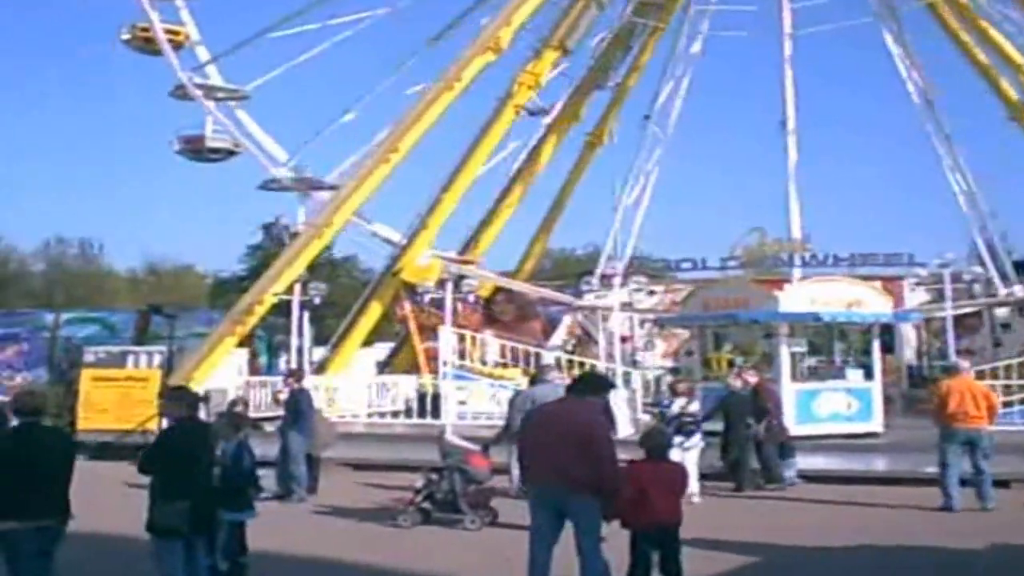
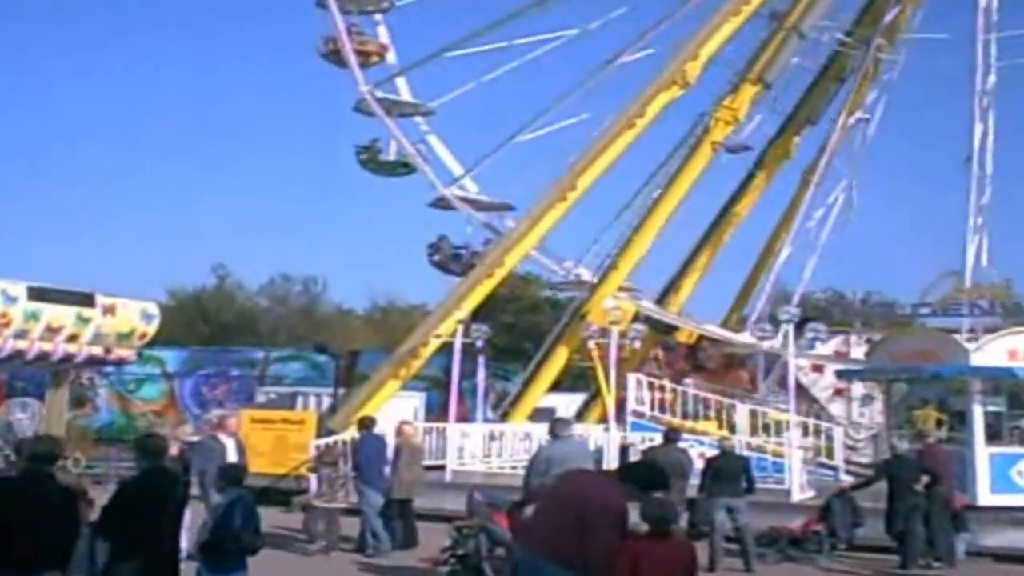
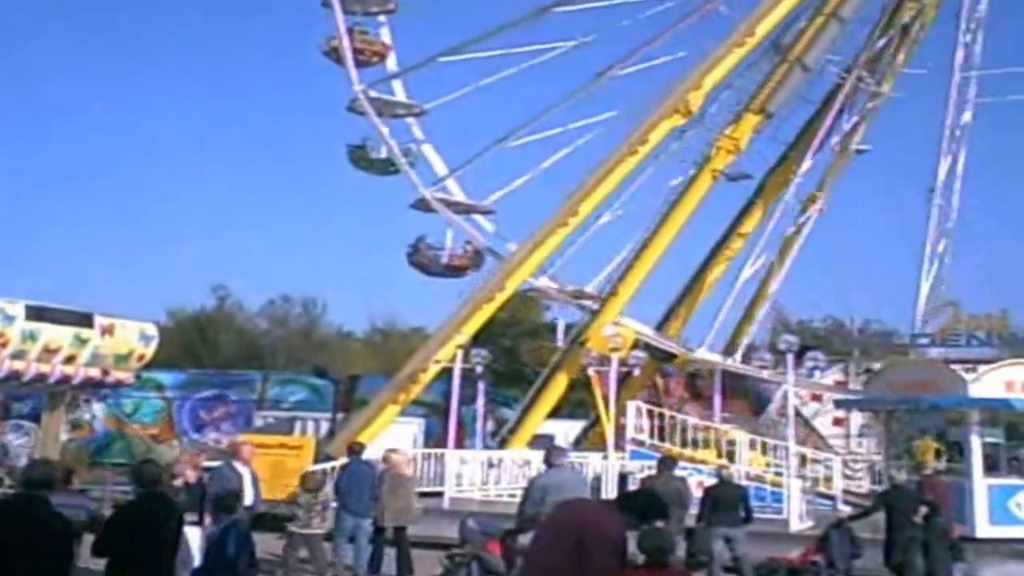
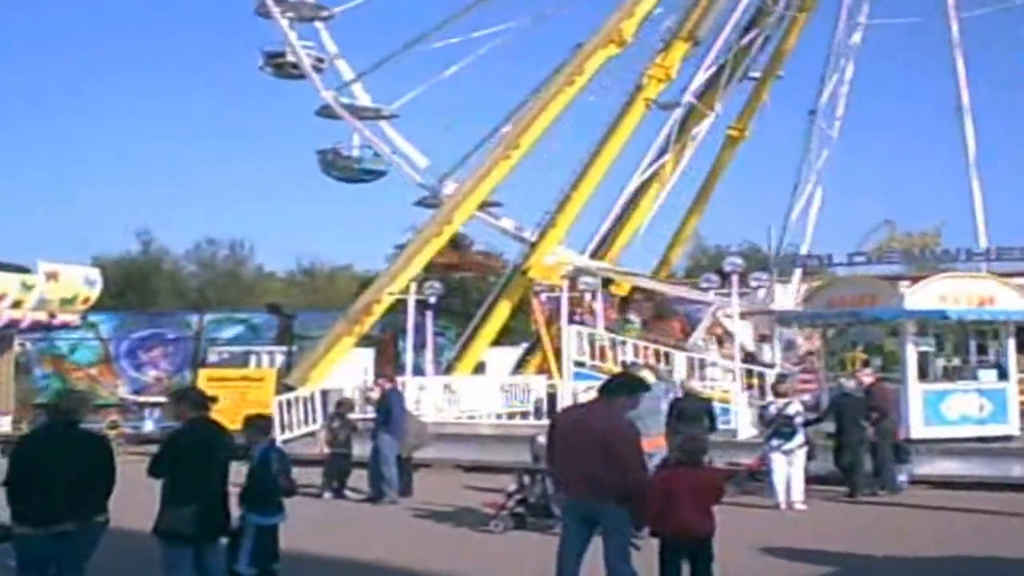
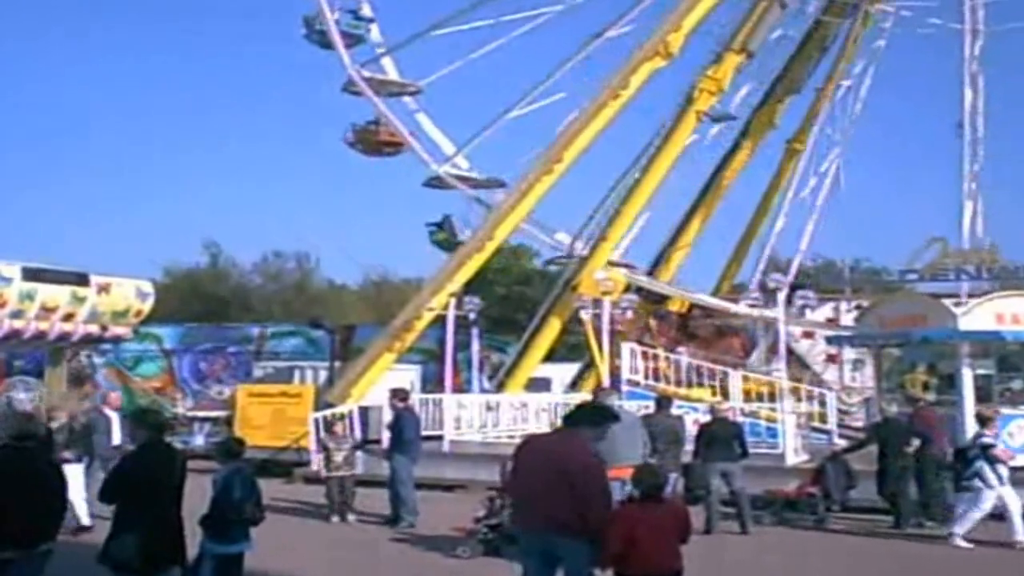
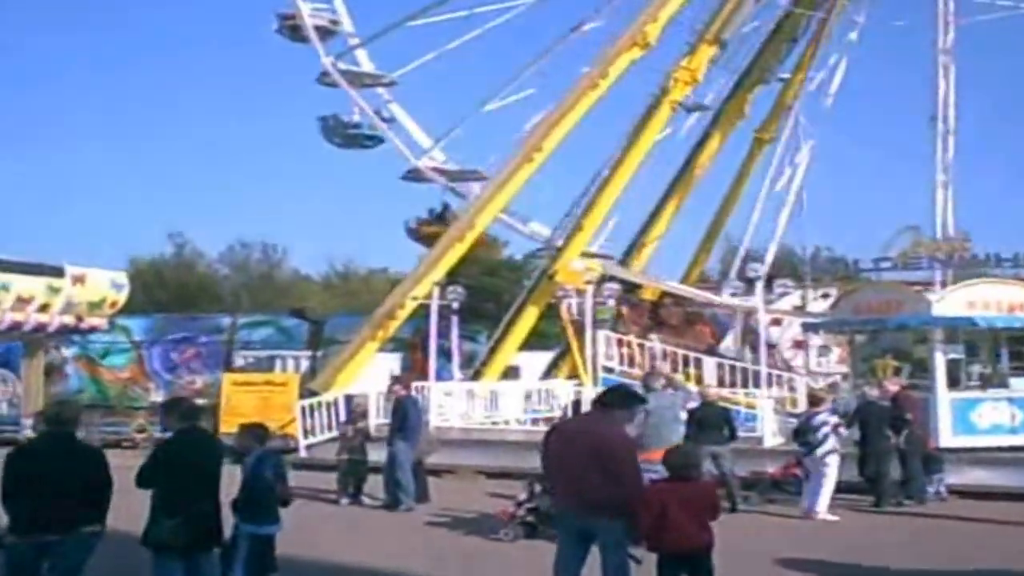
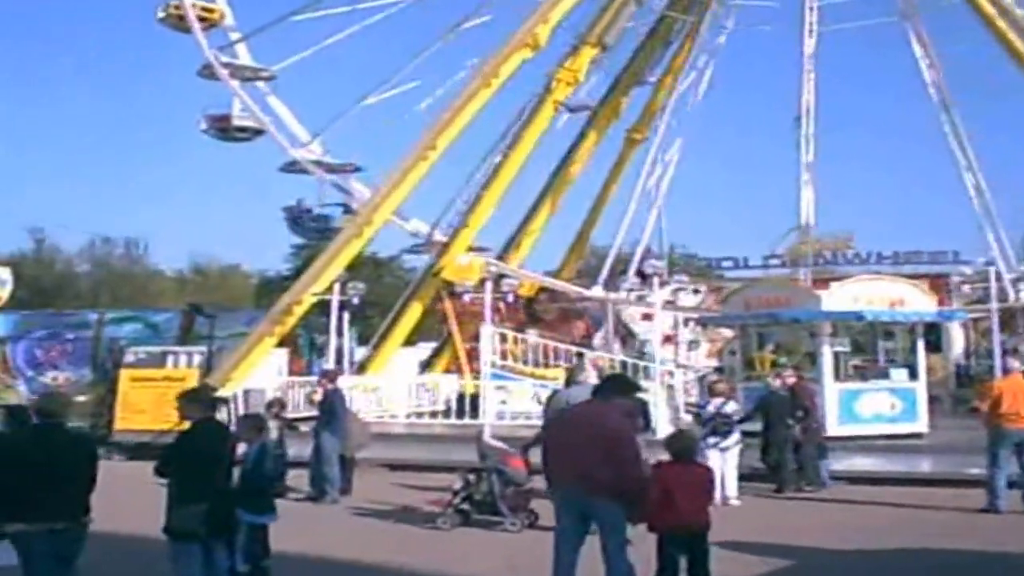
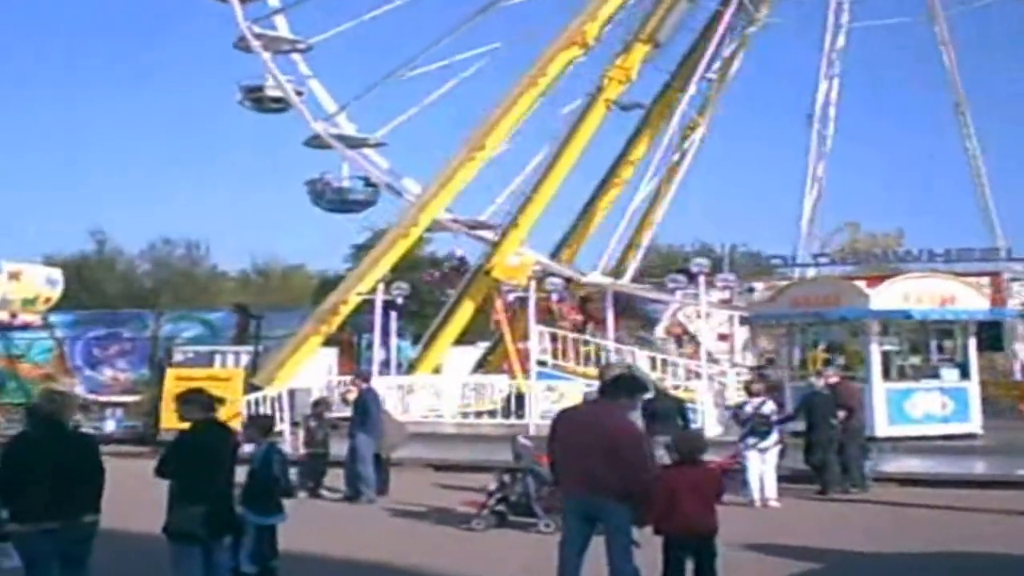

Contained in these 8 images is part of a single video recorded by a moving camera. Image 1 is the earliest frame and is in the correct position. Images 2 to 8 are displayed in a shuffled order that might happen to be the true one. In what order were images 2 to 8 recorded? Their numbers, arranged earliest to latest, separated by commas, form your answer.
7, 8, 4, 6, 5, 2, 3
